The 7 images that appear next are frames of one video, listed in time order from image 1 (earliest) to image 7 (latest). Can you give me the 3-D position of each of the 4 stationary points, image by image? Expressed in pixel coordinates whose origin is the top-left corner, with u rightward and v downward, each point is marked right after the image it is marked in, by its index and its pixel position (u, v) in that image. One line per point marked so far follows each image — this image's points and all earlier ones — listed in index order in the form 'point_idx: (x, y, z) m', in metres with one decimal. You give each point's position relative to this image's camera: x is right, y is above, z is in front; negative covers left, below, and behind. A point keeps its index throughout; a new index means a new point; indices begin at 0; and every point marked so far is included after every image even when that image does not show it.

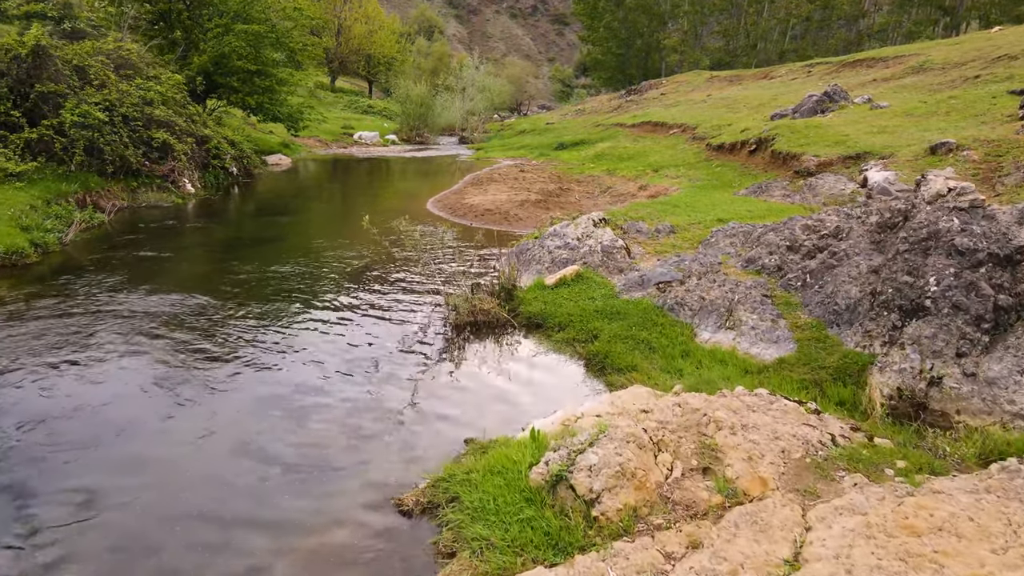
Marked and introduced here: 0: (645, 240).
0: (+2.8, +1.0, +14.7) m
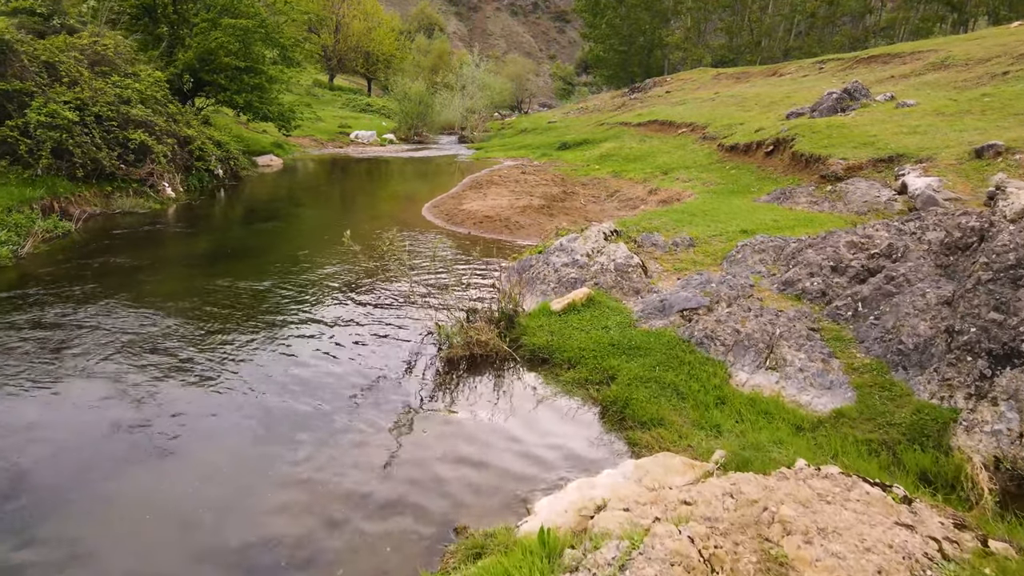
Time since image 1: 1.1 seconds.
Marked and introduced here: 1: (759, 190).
0: (+2.9, +0.6, +13.1) m
1: (+6.9, +2.7, +19.1) m
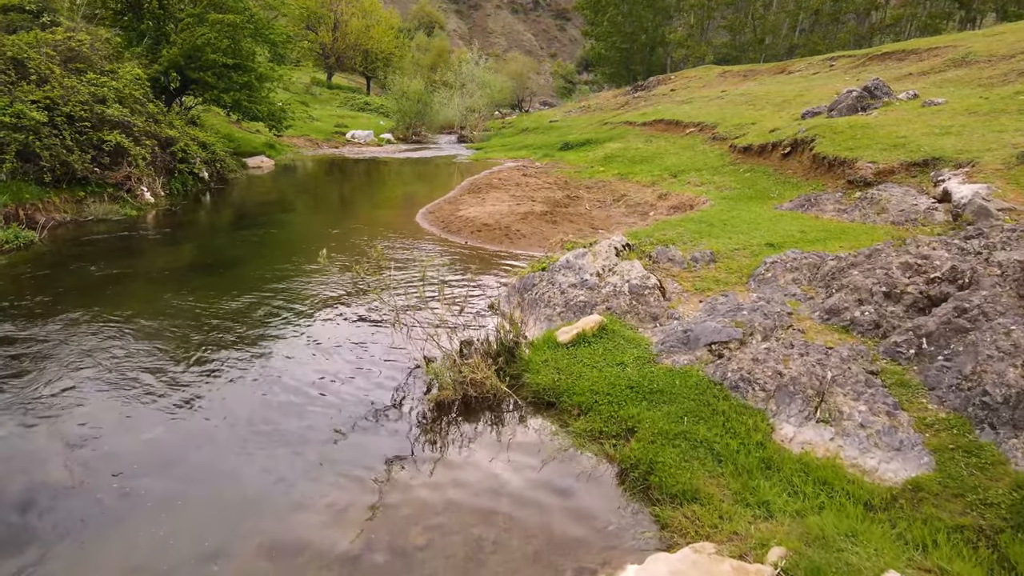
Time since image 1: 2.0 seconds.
0: (+2.9, +0.3, +11.7) m
1: (+6.9, +2.4, +17.7) m
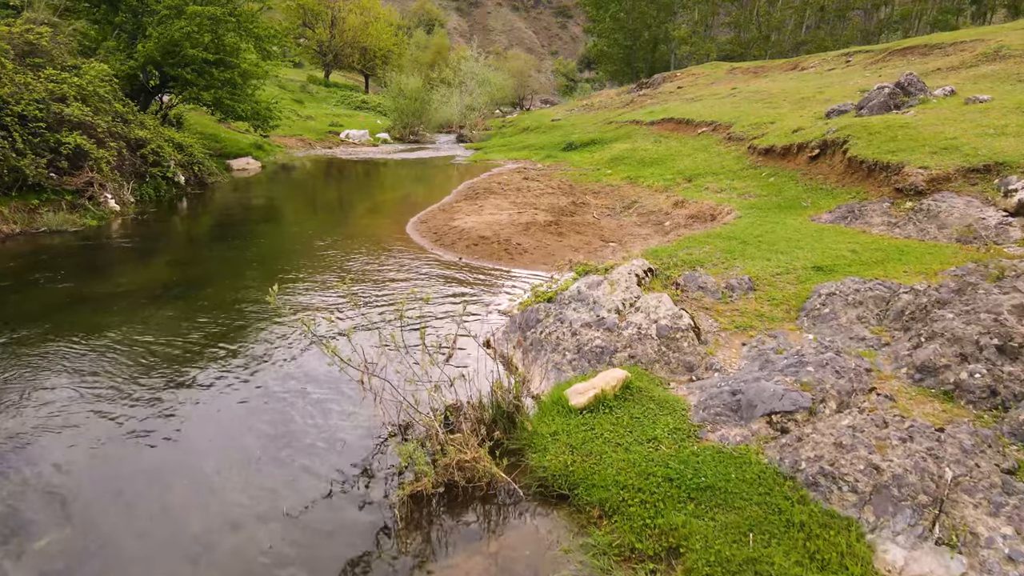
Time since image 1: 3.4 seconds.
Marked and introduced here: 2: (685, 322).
0: (+2.9, -0.2, +9.7) m
1: (+6.9, +1.9, +15.7) m
2: (+2.1, -0.4, +8.3) m
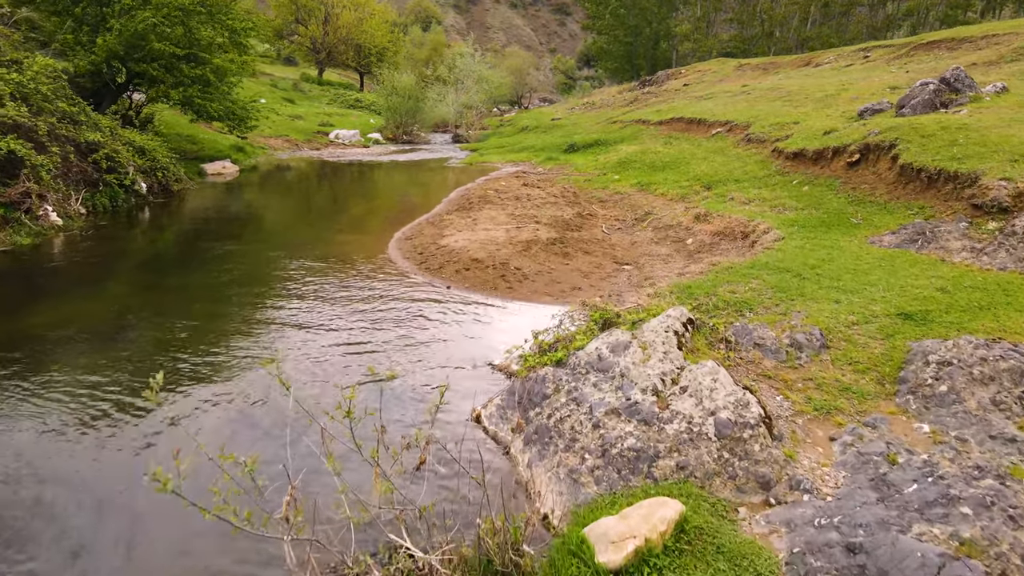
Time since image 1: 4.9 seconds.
0: (+2.8, -0.9, +7.3) m
1: (+6.9, +1.3, +13.2) m
2: (+2.1, -1.1, +5.9) m
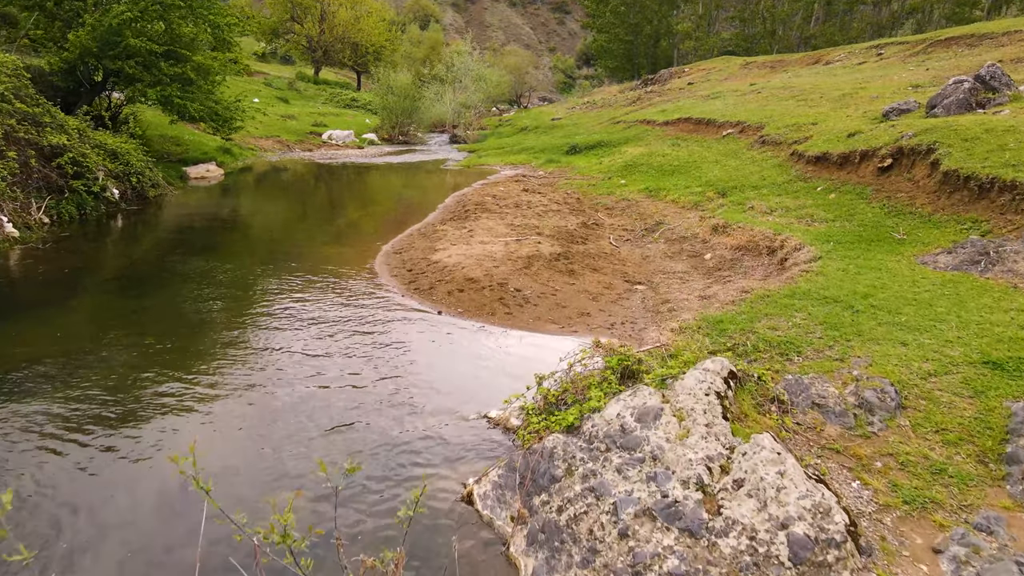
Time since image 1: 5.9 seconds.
0: (+2.8, -1.3, +5.8) m
1: (+6.9, +0.9, +11.7) m
2: (+2.1, -1.5, +4.3) m
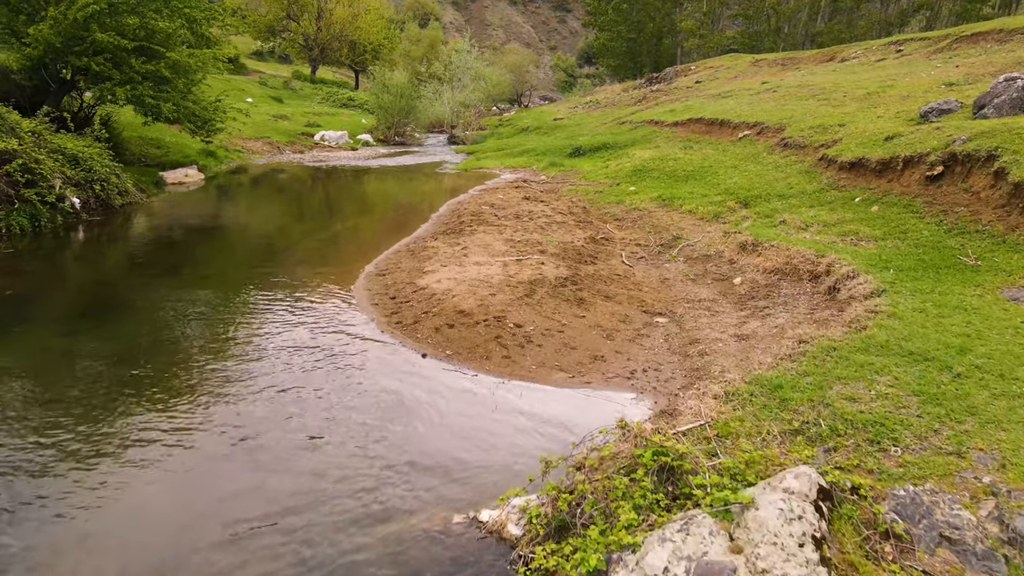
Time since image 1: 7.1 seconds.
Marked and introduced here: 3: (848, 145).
0: (+2.8, -1.8, +3.9) m
1: (+6.8, +0.3, +9.8) m
2: (+2.0, -2.0, +2.5) m
3: (+8.6, +3.7, +17.5) m
